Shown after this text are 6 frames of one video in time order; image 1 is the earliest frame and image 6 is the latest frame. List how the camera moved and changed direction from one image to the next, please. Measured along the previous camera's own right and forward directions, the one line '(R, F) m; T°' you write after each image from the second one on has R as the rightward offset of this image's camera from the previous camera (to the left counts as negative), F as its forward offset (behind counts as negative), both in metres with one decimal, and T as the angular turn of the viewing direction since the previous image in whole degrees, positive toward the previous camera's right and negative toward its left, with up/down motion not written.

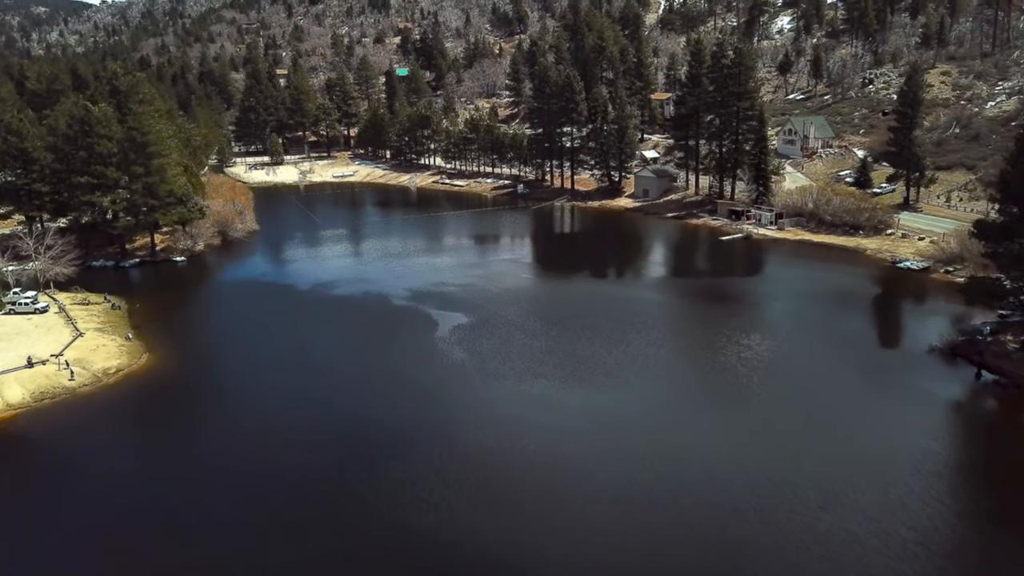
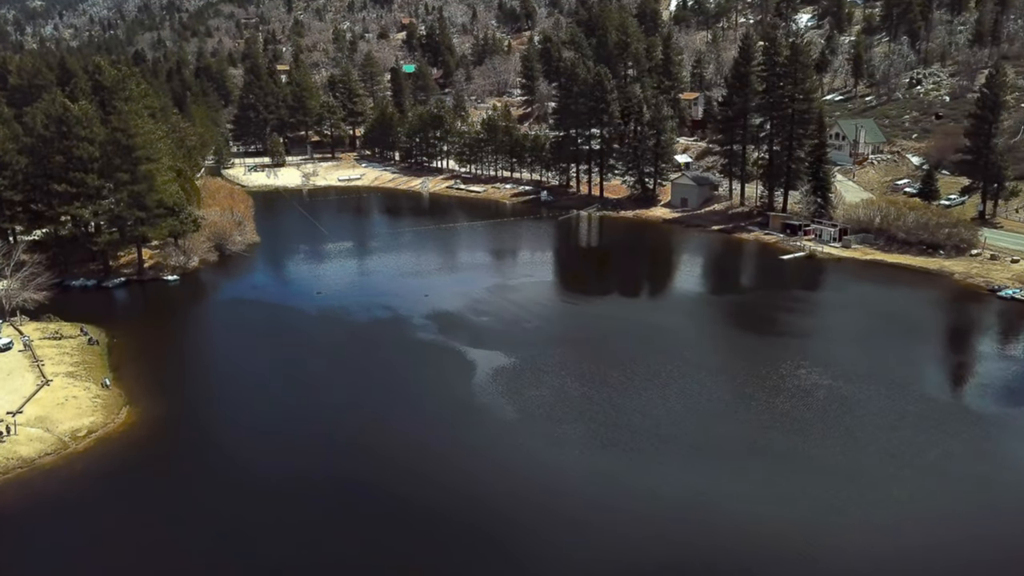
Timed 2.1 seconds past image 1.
(-2.6, +5.6) m; 0°
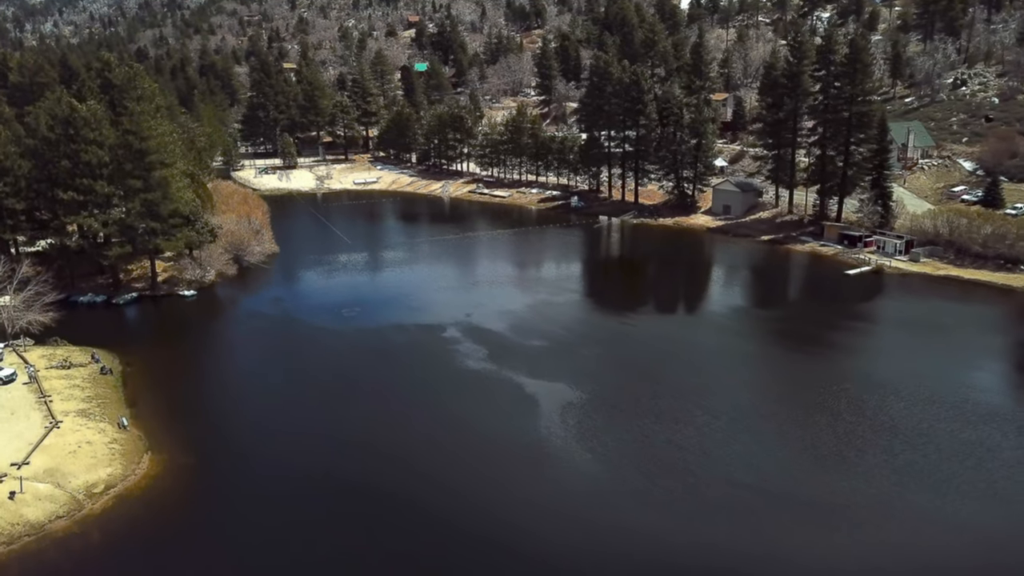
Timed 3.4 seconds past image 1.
(-3.0, +3.4) m; 0°
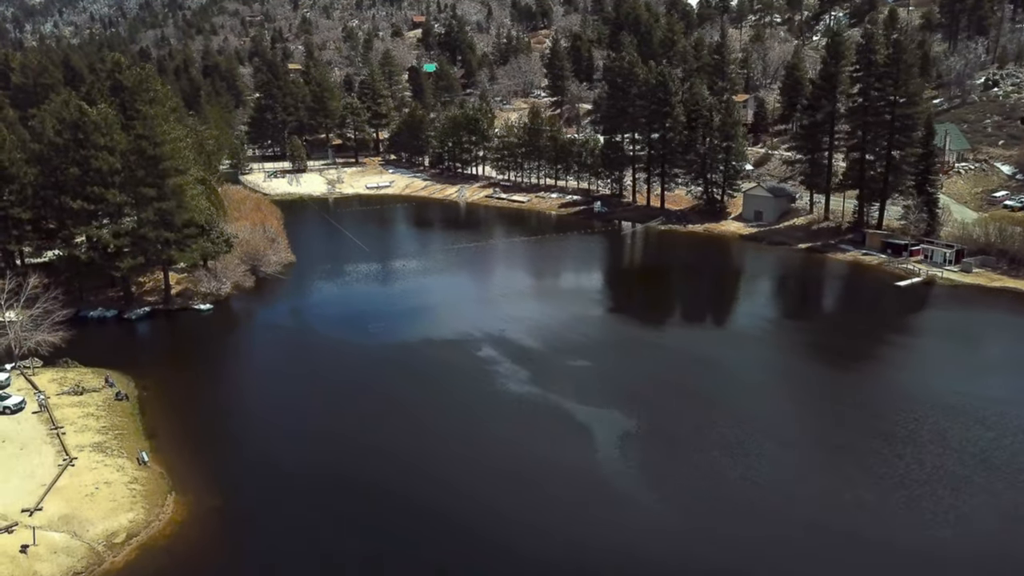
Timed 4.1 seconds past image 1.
(-2.1, +2.1) m; 0°
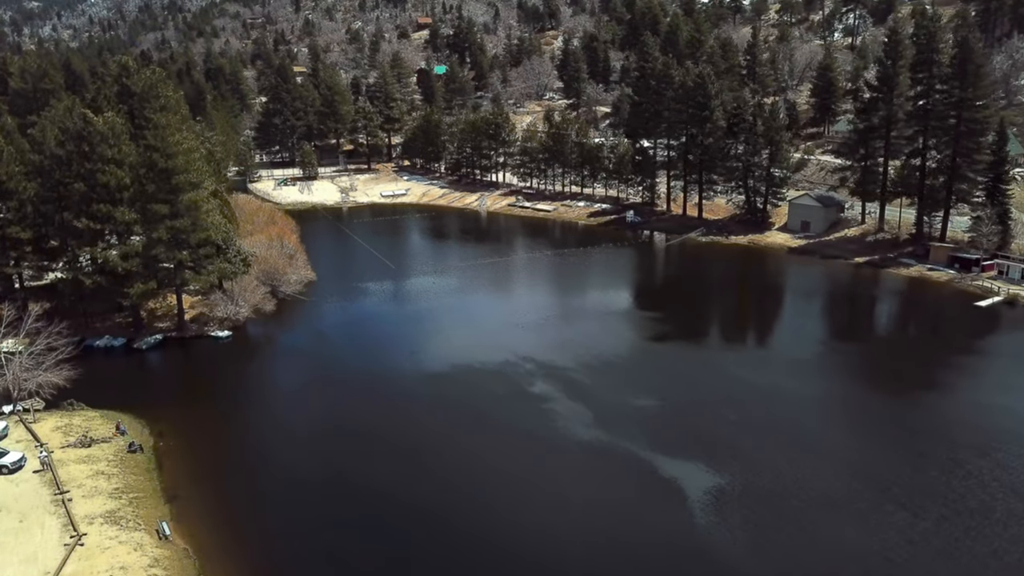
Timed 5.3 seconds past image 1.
(-2.6, +3.3) m; 0°
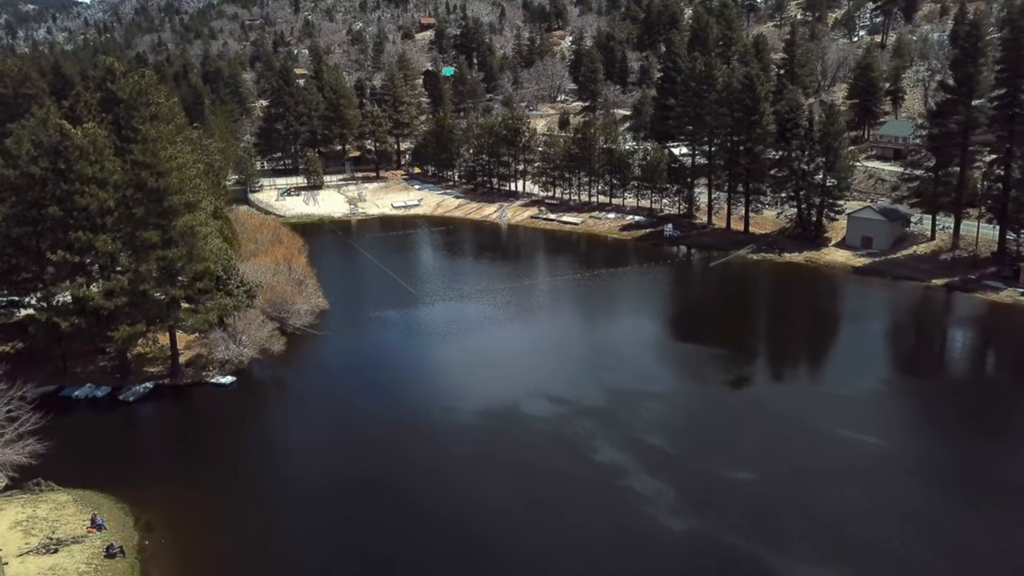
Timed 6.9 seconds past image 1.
(-2.4, +4.9) m; 0°
